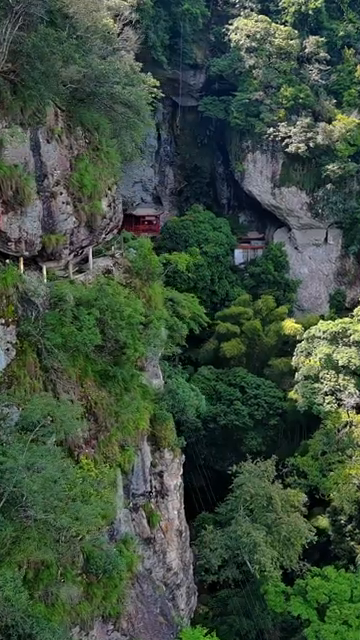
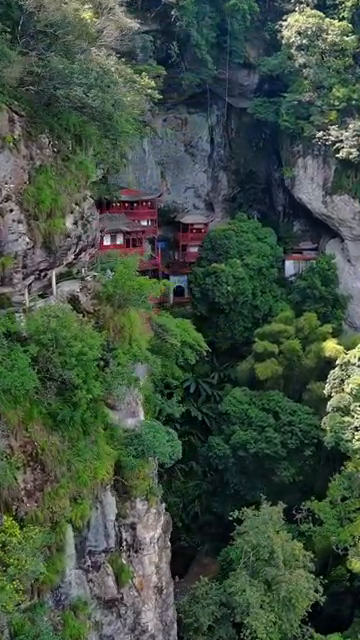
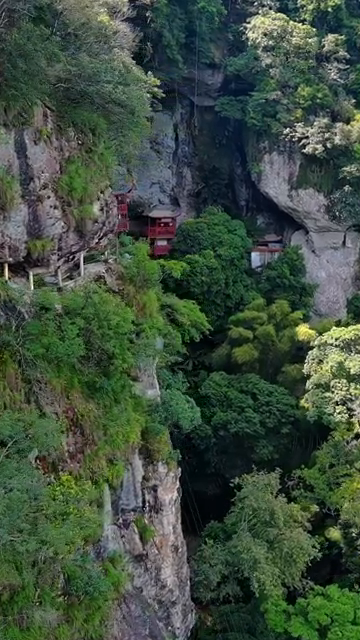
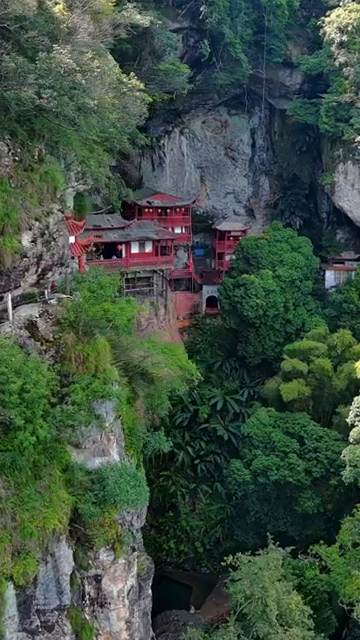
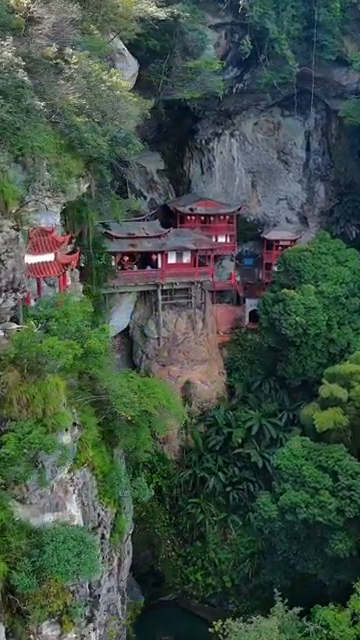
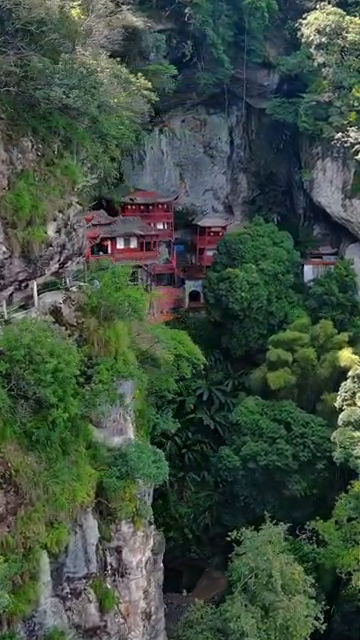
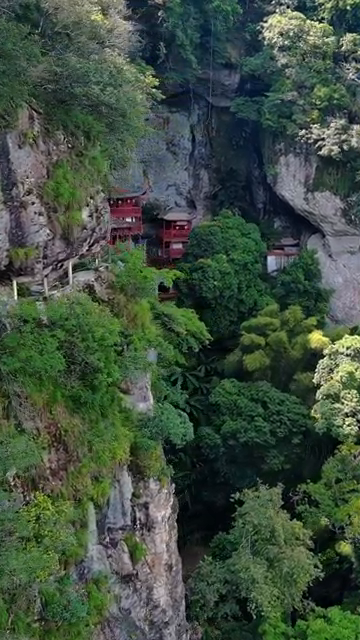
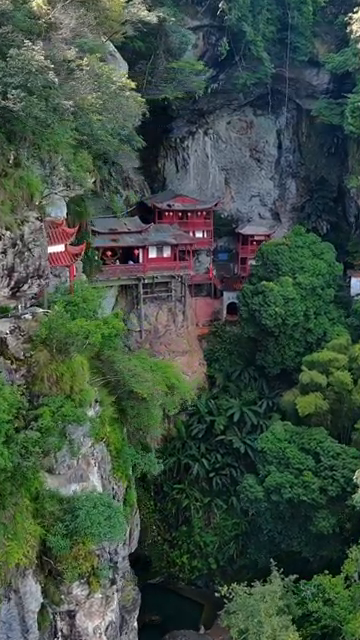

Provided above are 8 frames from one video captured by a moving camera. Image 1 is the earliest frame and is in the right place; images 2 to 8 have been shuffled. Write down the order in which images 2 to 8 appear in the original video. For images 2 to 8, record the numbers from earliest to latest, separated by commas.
3, 7, 2, 6, 4, 8, 5
